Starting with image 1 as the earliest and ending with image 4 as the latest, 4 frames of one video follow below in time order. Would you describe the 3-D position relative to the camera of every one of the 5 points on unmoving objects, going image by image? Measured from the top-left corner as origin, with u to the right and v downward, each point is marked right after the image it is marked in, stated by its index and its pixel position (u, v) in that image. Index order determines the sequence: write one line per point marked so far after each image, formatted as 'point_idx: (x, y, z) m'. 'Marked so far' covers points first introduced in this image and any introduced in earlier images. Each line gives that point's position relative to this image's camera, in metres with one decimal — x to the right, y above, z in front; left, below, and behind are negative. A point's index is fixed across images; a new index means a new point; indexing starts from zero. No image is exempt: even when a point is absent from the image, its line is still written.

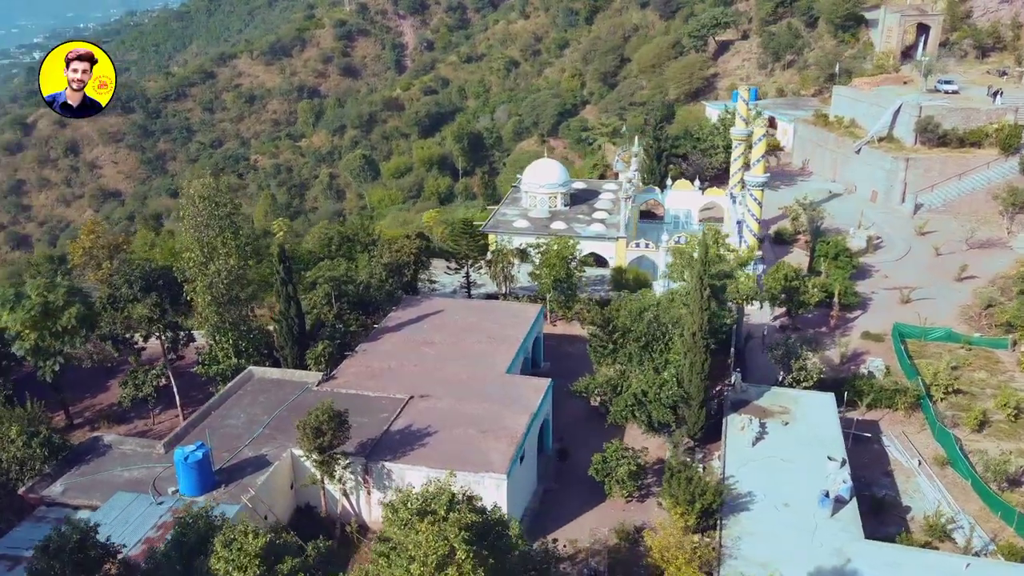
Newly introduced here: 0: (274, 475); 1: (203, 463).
0: (-5.1, -4.0, +17.1) m
1: (-6.3, -3.6, +16.4) m
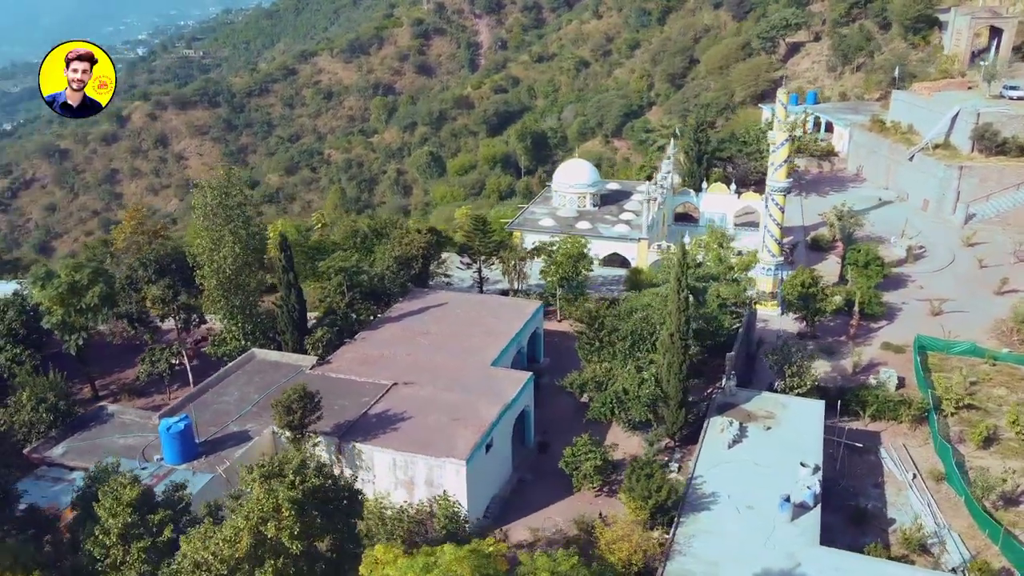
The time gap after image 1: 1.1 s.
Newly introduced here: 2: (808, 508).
0: (-5.9, -3.7, +18.2) m
1: (-7.2, -3.2, +17.7) m
2: (+6.7, -5.0, +18.3) m
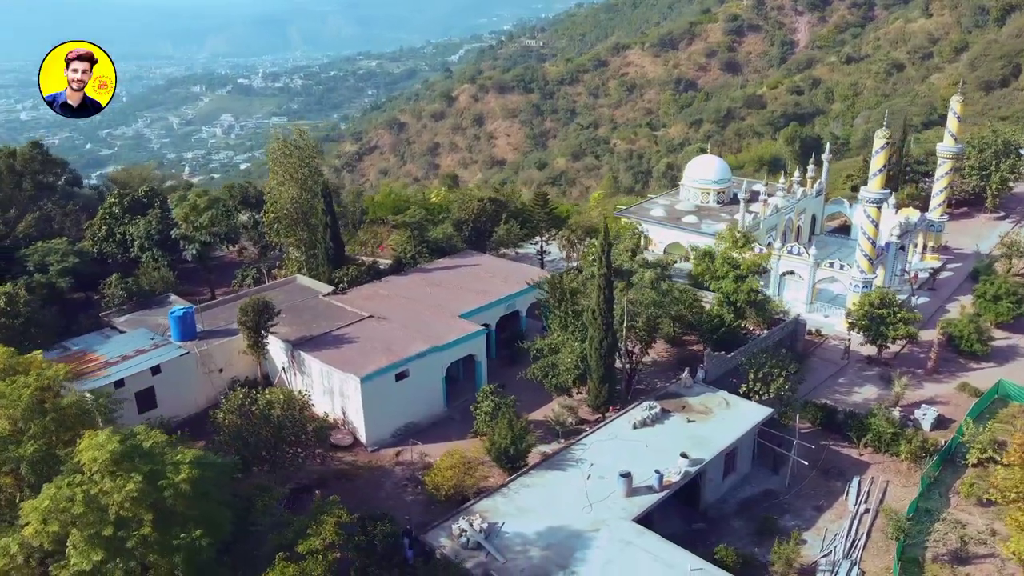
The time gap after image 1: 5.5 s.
0: (-8.2, -1.5, +23.3) m
1: (-9.5, -0.9, +23.2) m
2: (+3.3, -4.7, +18.6) m
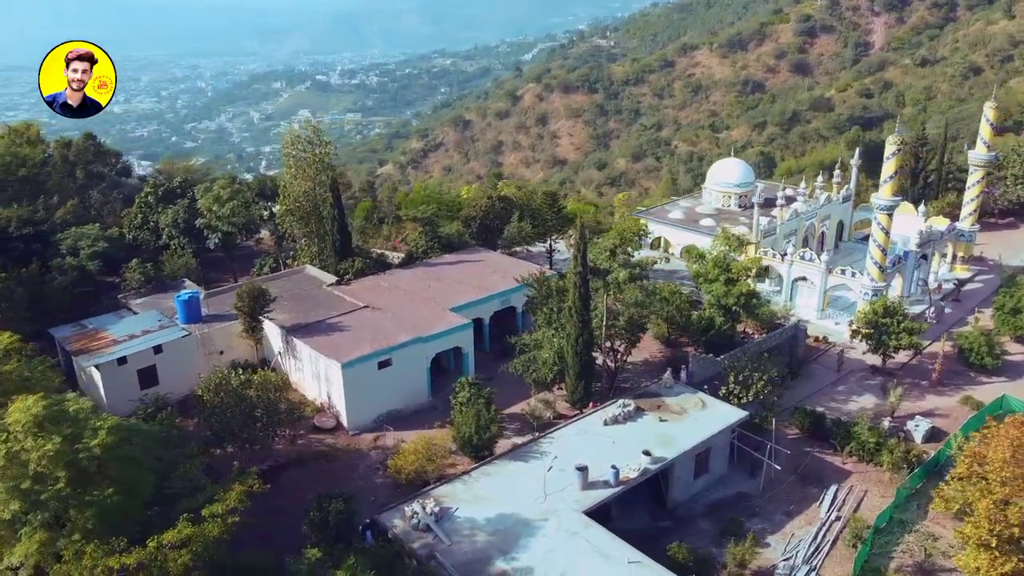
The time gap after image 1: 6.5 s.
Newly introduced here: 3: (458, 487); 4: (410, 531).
0: (-8.6, -1.1, +24.6) m
1: (-10.0, -0.4, +24.6) m
2: (+2.3, -4.7, +19.0) m
3: (-1.2, -4.8, +19.1) m
4: (-2.2, -5.3, +17.4) m
